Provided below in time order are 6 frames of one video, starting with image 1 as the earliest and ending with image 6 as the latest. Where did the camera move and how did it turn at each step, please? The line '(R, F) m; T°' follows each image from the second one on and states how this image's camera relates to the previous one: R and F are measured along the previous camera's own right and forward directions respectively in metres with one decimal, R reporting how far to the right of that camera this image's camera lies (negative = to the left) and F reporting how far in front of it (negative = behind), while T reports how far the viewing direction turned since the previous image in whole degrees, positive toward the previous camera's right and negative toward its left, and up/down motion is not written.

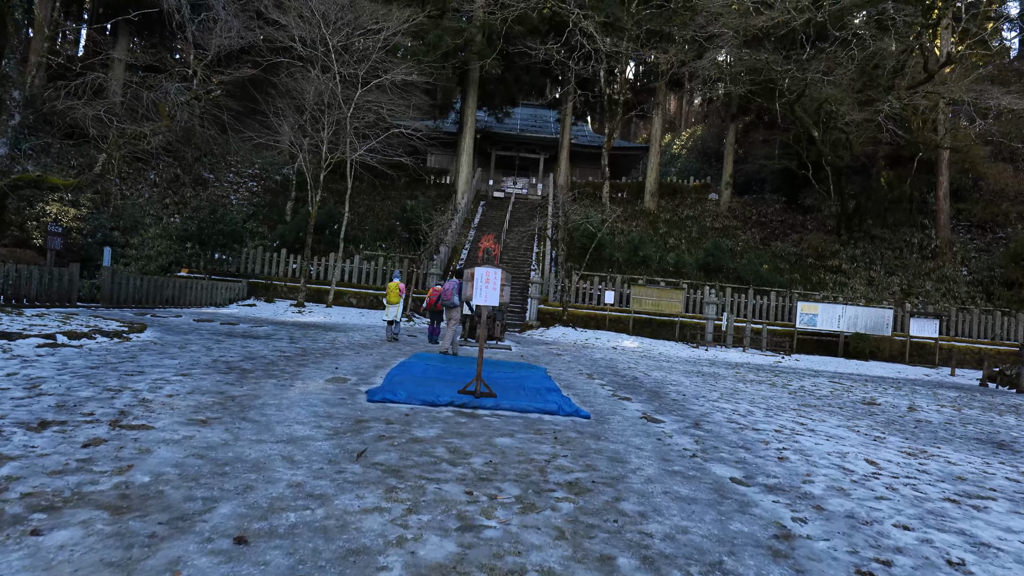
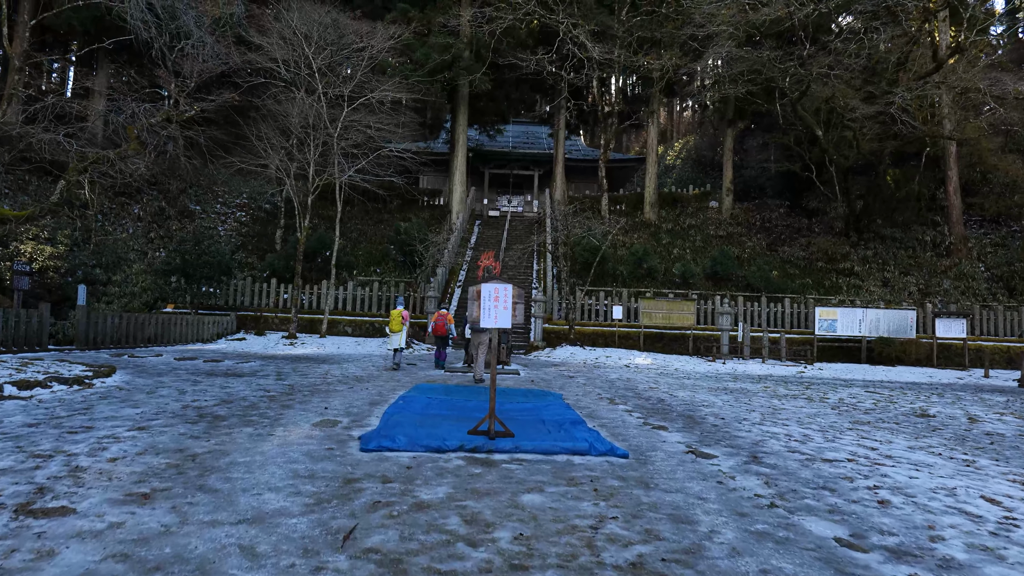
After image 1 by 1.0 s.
(-0.1, +0.7) m; 0°
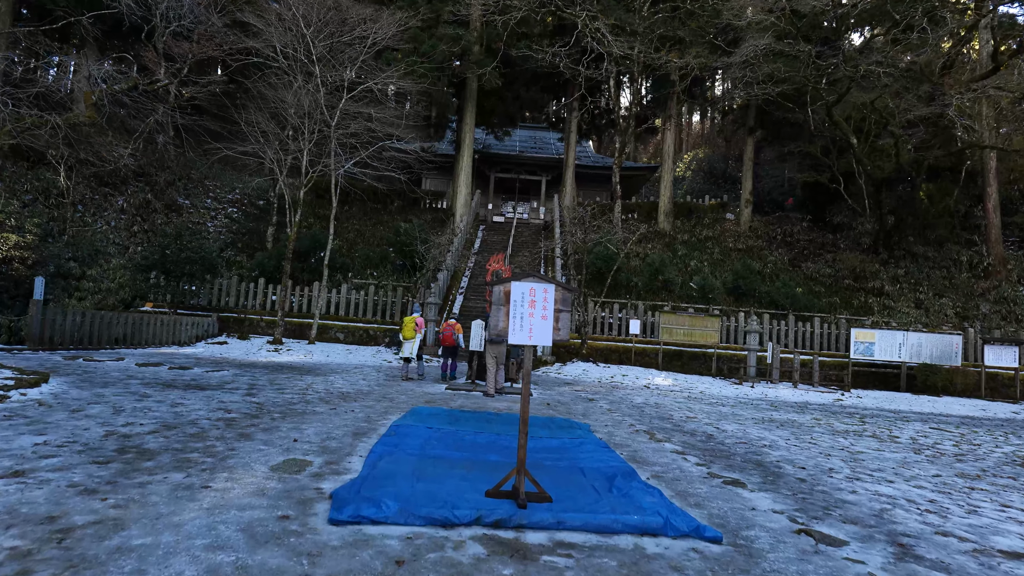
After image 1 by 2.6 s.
(-0.2, +1.1) m; 0°
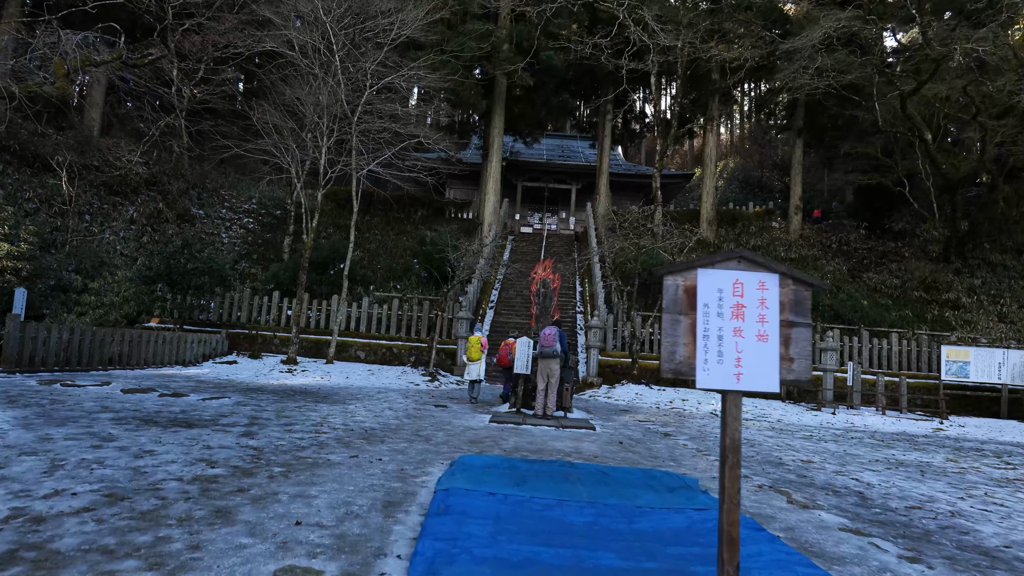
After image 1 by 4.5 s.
(-0.4, +1.3) m; -2°
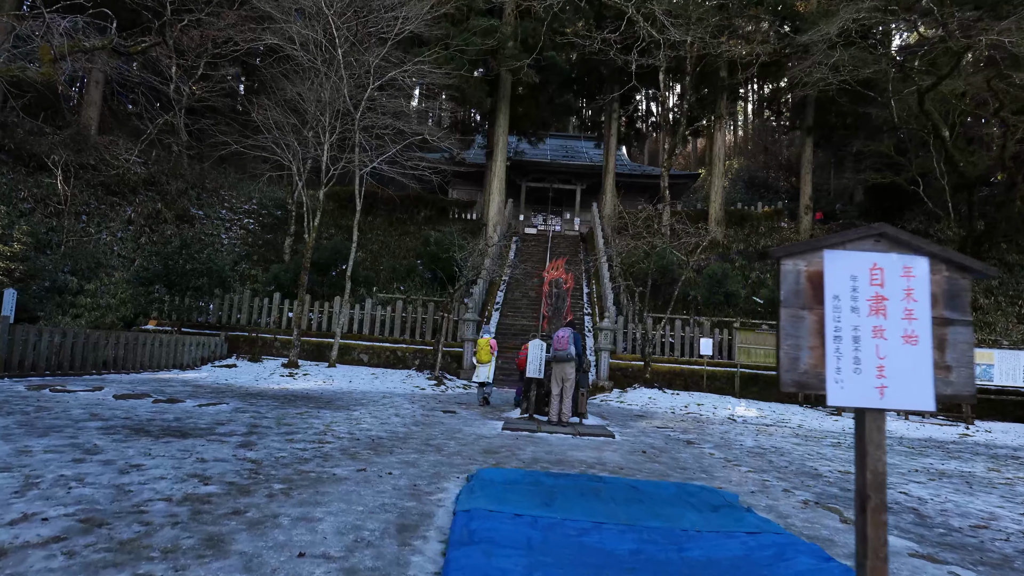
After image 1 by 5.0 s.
(-0.1, +0.3) m; 0°
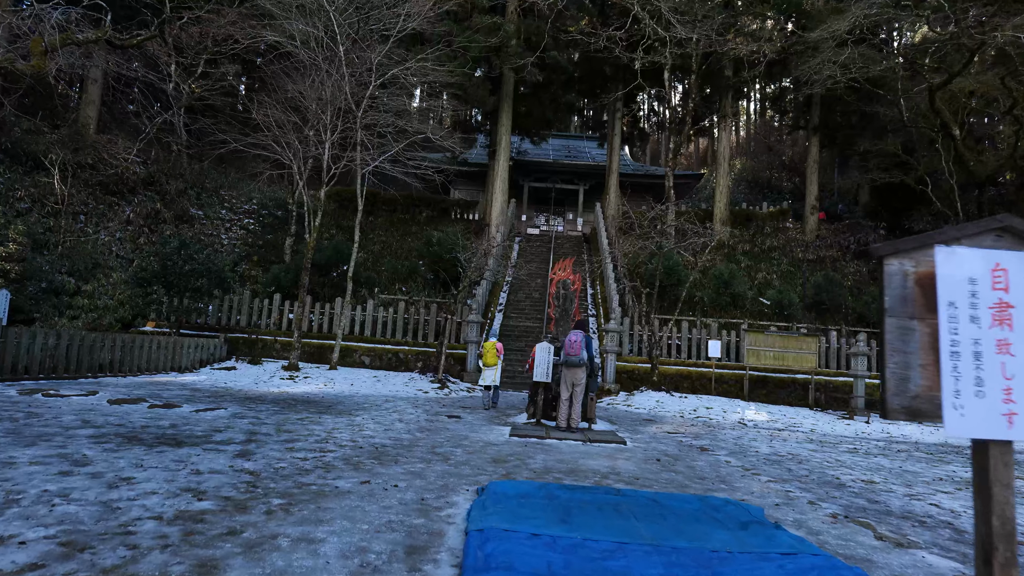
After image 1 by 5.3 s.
(-0.1, +0.2) m; 0°
